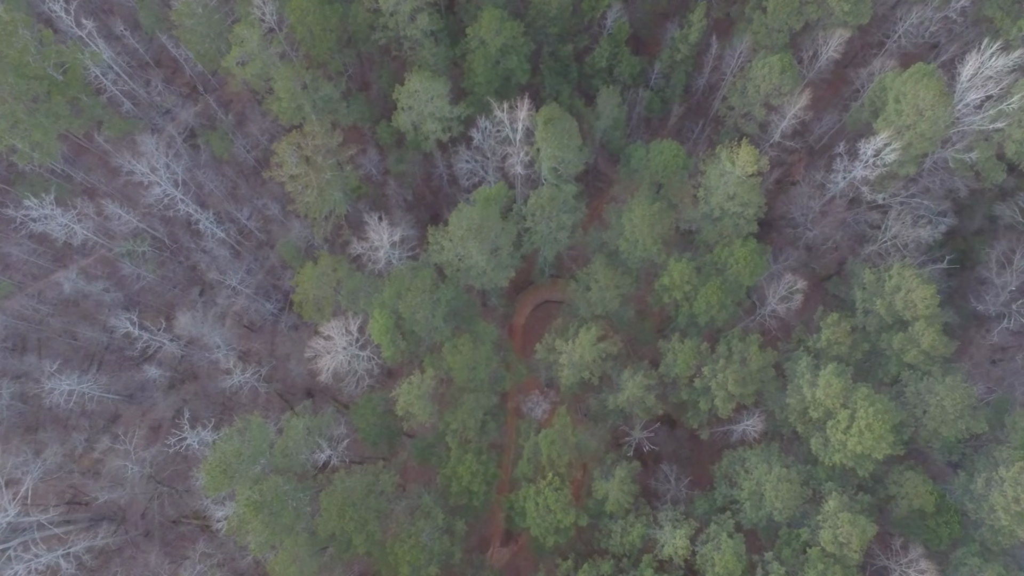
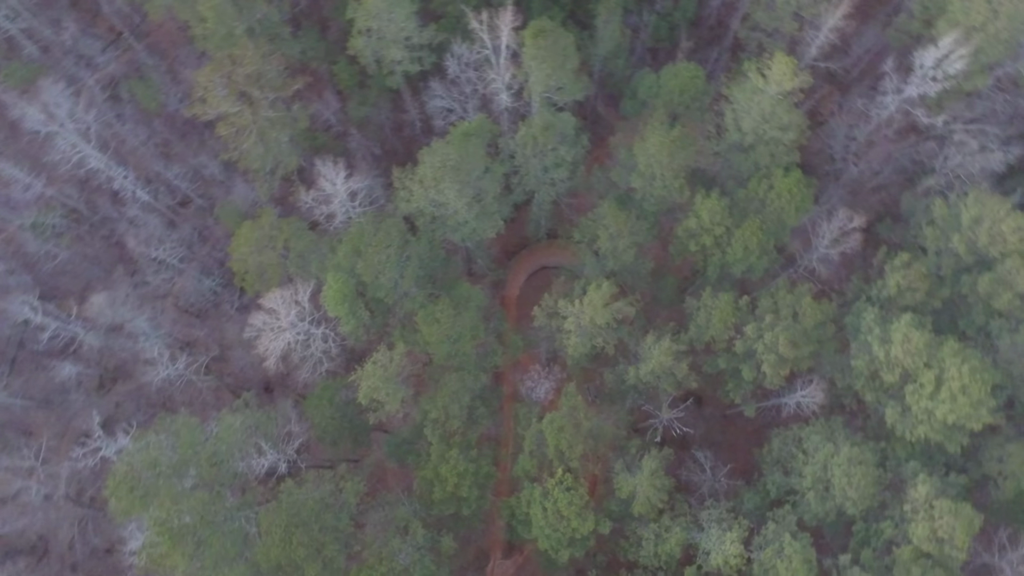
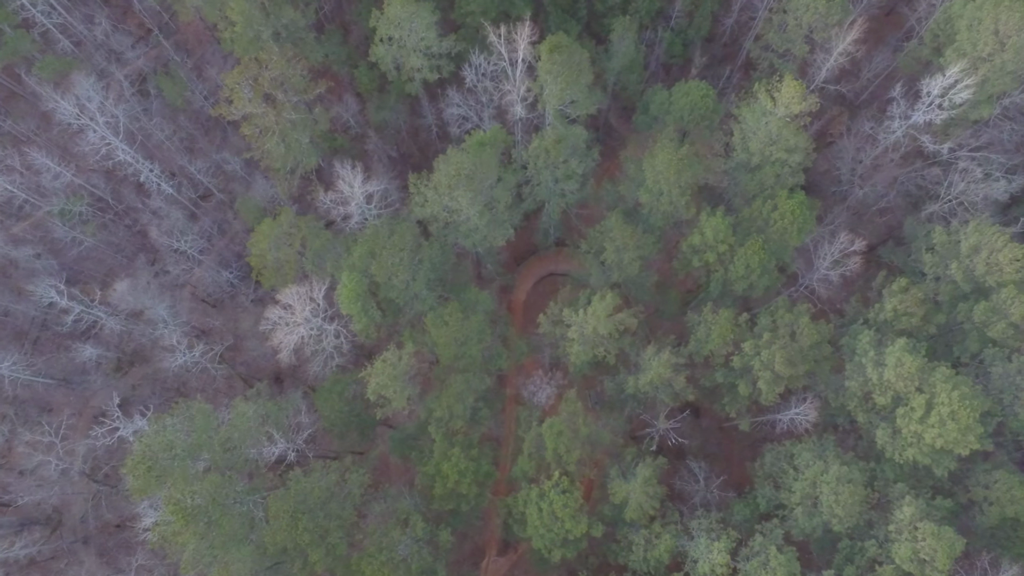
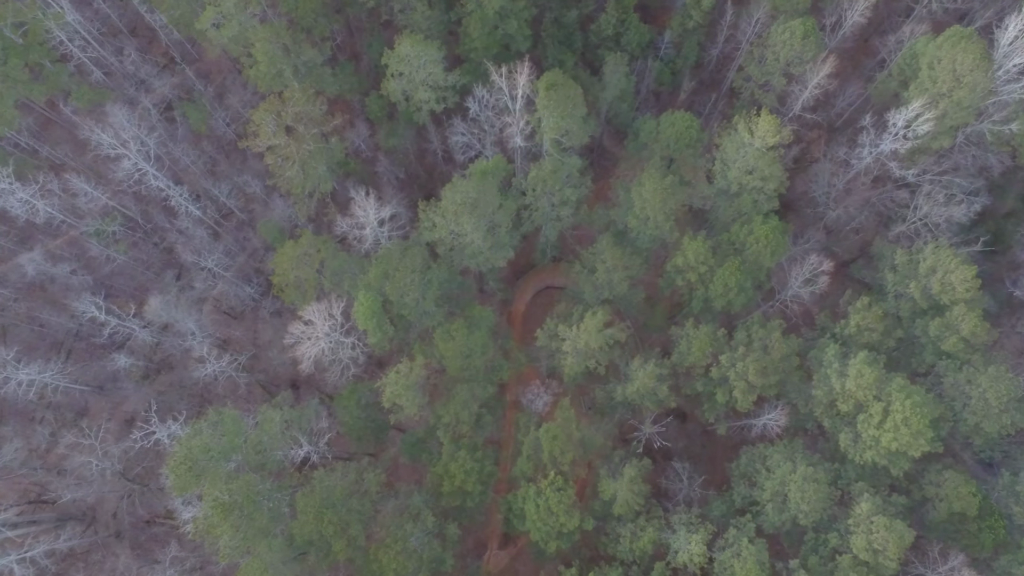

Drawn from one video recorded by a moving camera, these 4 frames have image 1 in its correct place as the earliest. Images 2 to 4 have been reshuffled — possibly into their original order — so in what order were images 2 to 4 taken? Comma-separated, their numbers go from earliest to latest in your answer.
4, 3, 2
